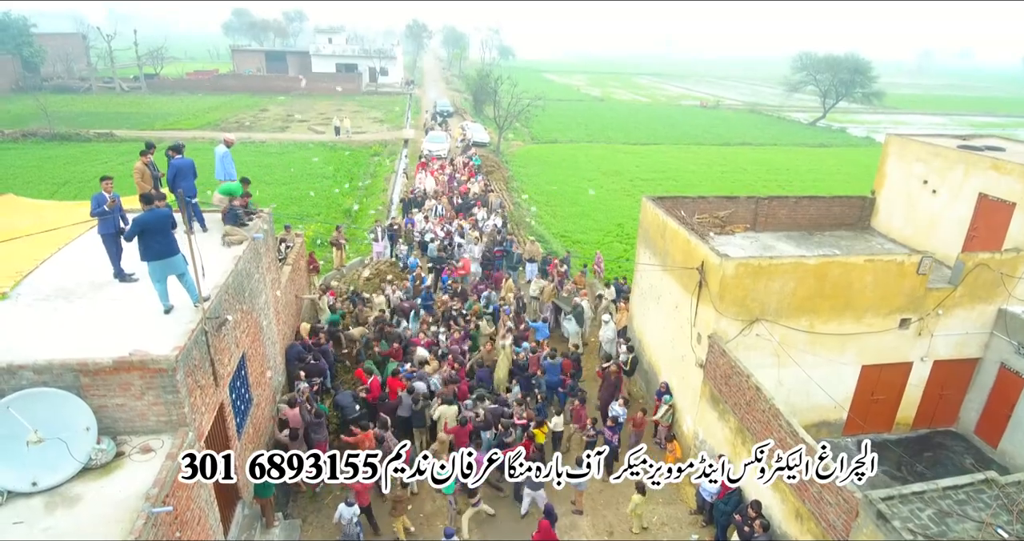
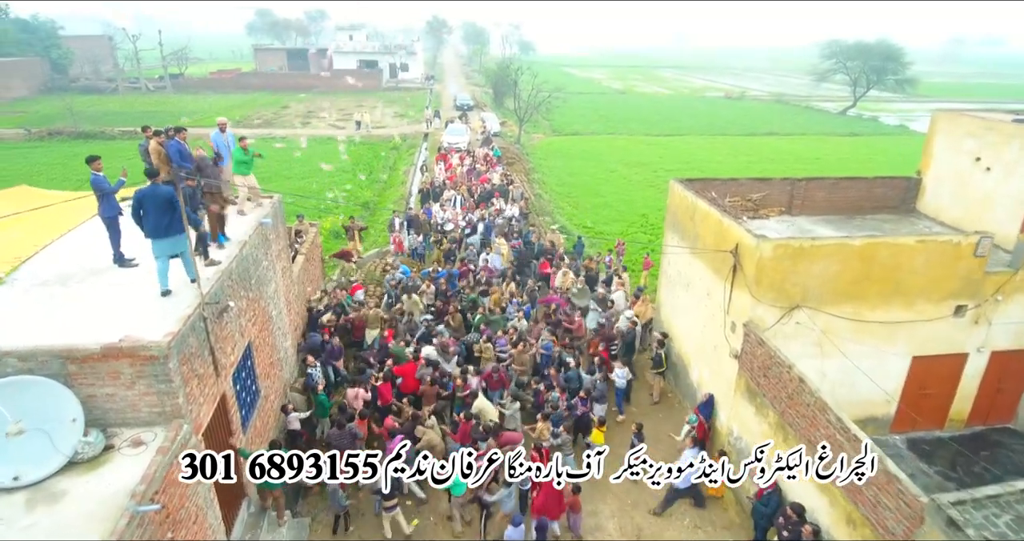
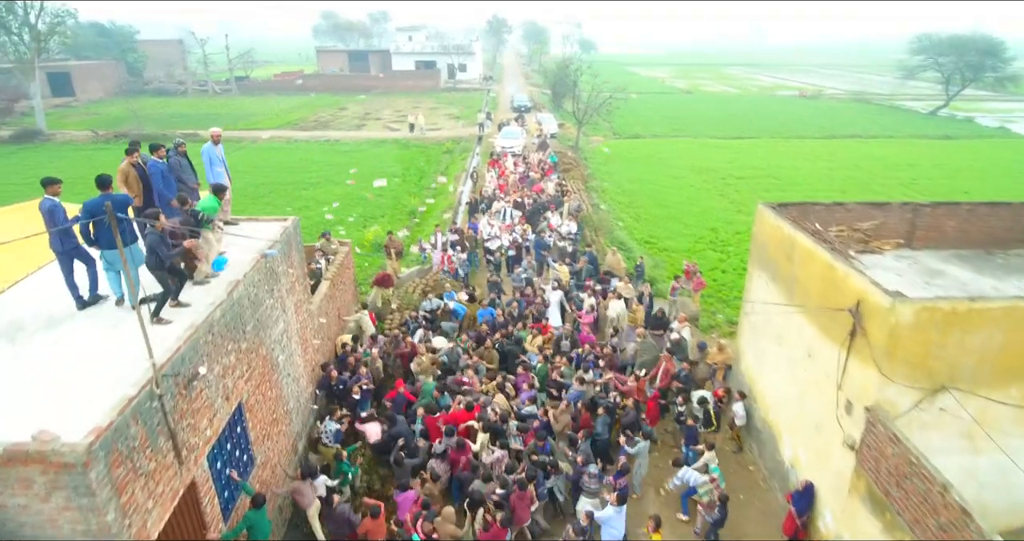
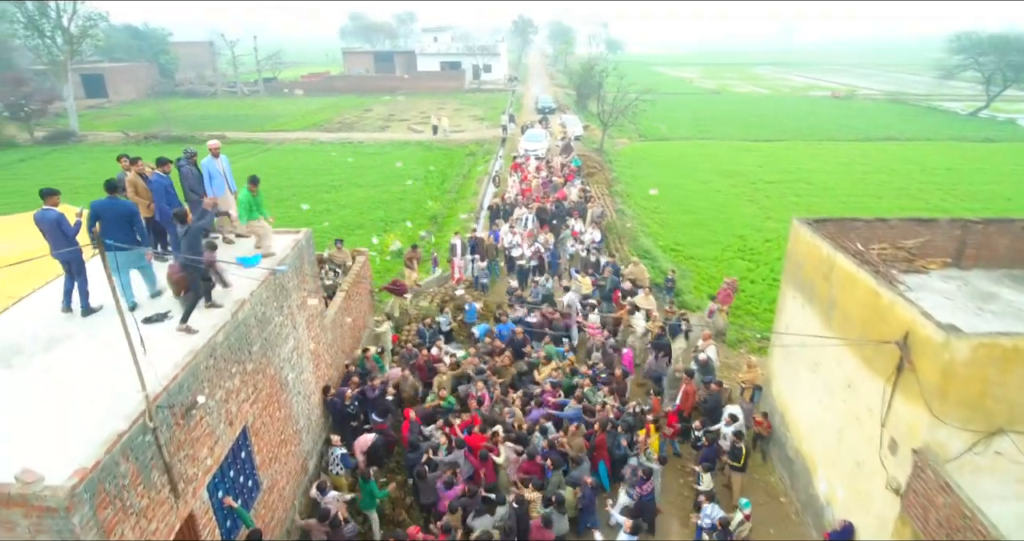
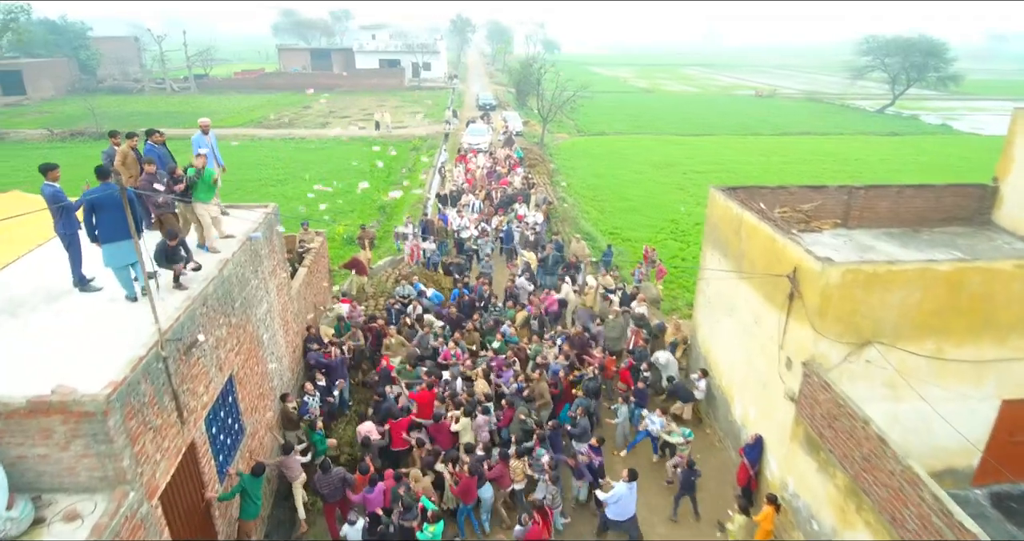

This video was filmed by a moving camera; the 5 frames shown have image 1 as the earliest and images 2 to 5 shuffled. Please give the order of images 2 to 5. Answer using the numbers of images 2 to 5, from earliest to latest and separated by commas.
2, 5, 3, 4
